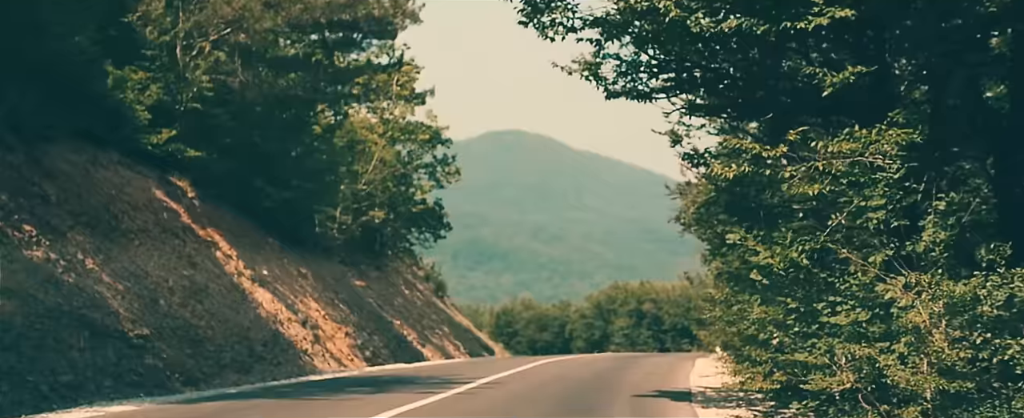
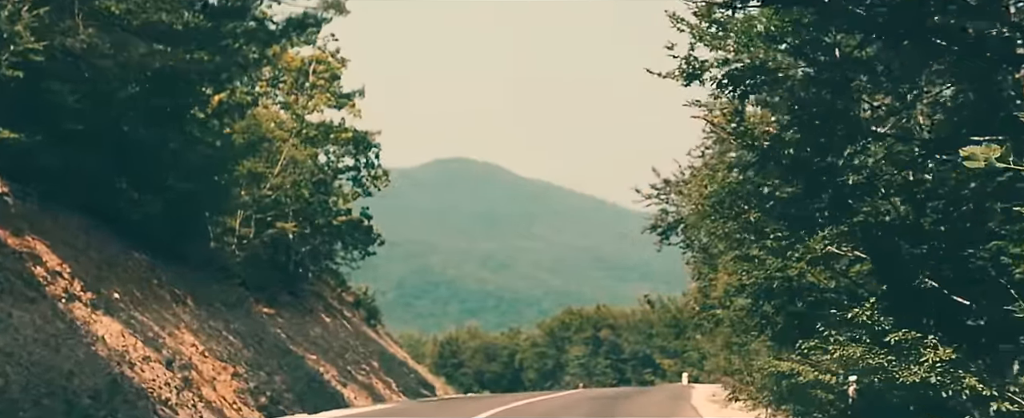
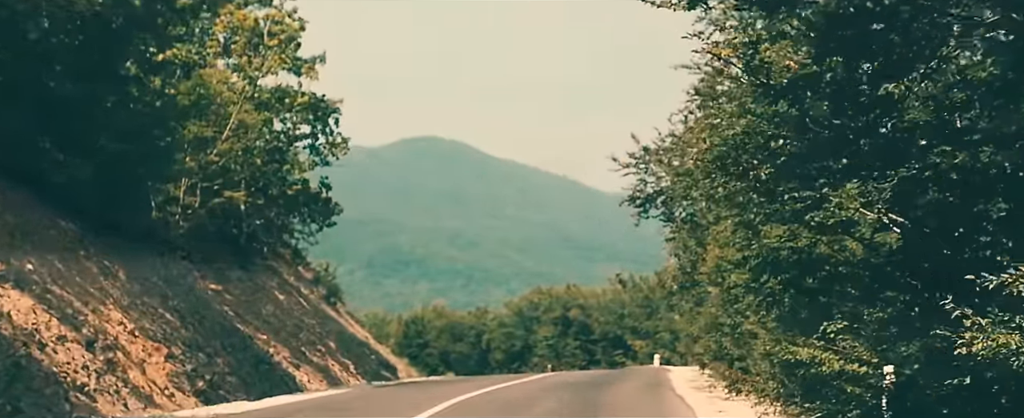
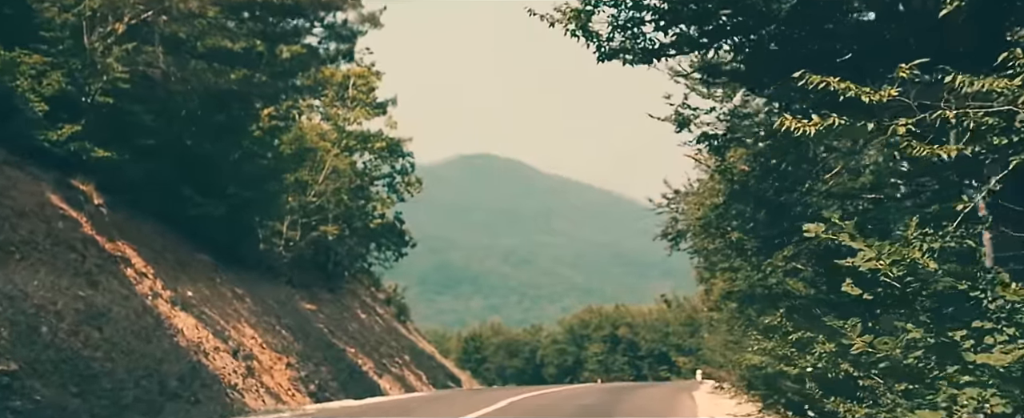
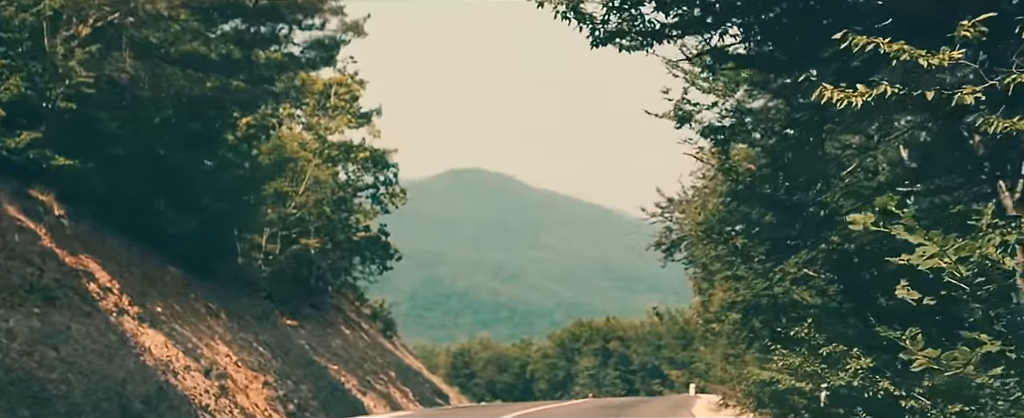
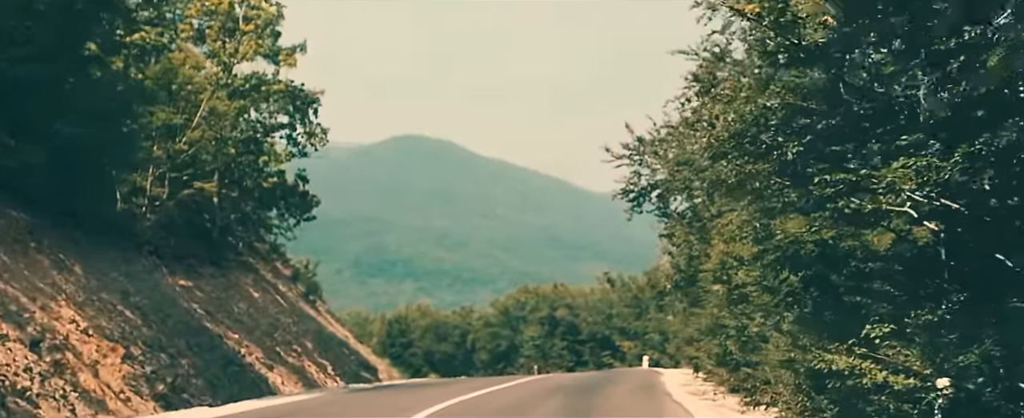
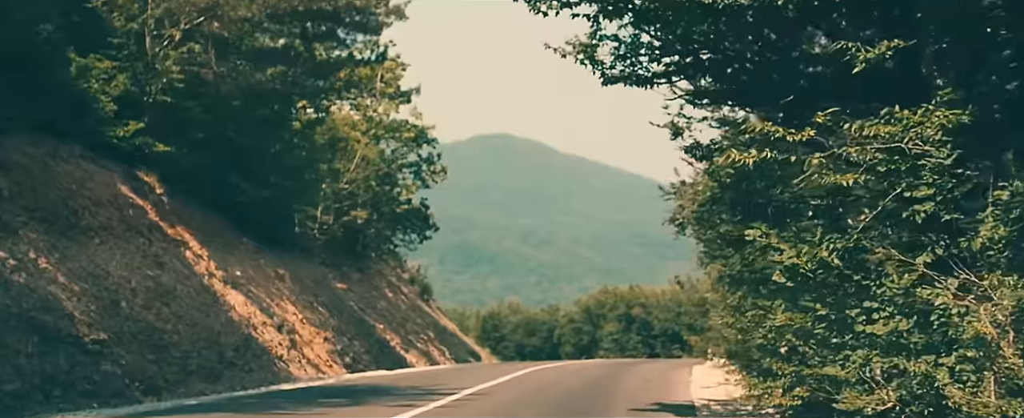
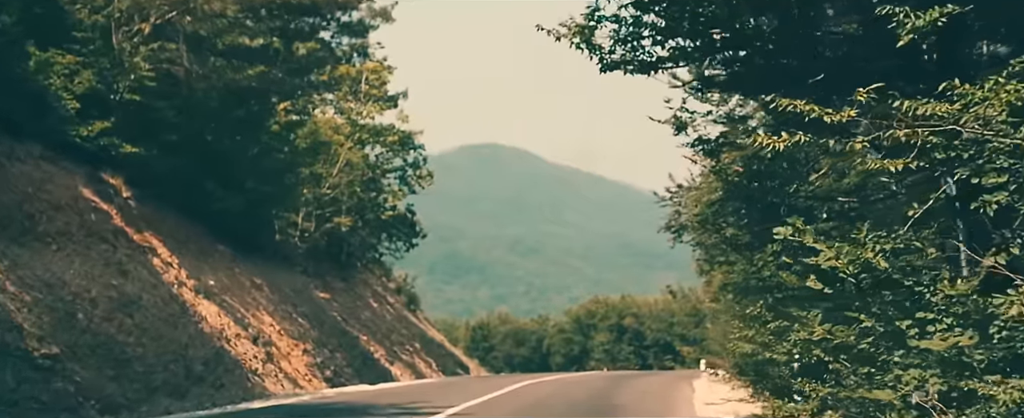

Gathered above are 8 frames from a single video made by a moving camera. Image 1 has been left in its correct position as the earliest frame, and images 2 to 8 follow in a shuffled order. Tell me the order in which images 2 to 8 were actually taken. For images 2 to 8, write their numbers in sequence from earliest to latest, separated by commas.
7, 8, 4, 5, 2, 3, 6
